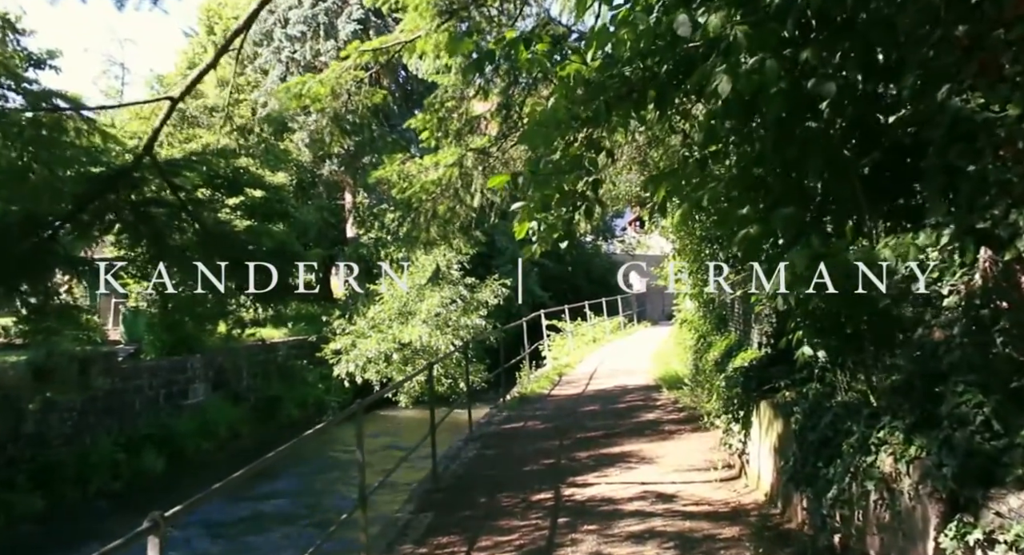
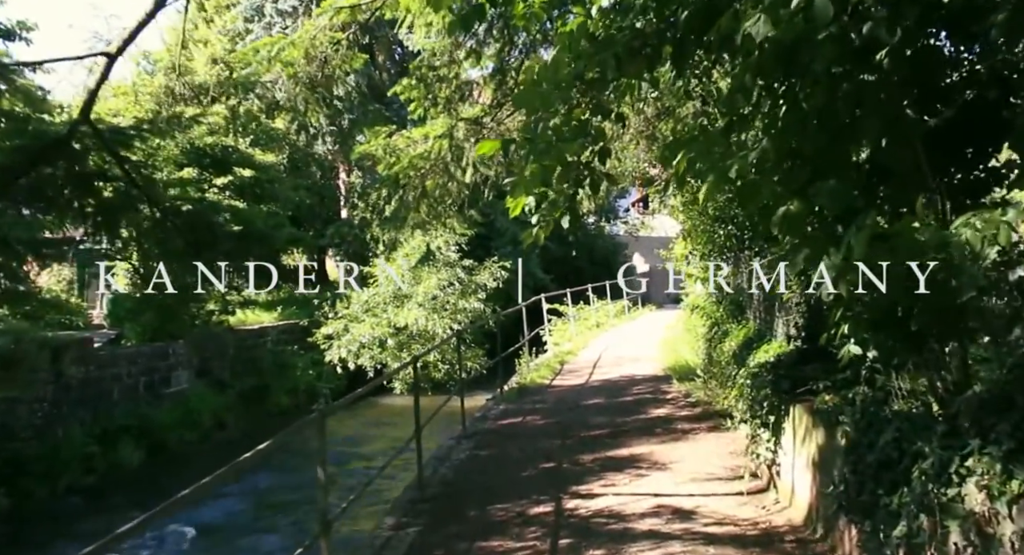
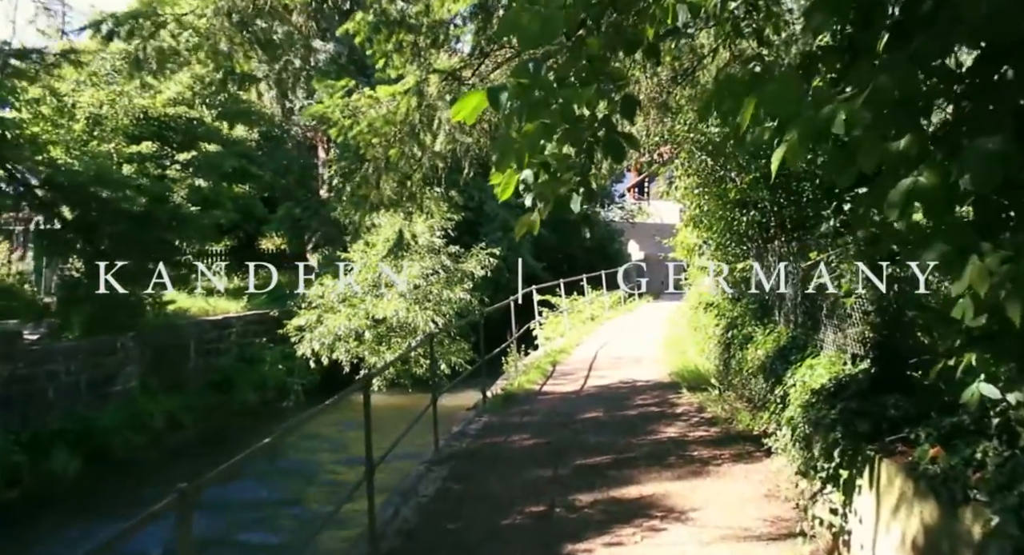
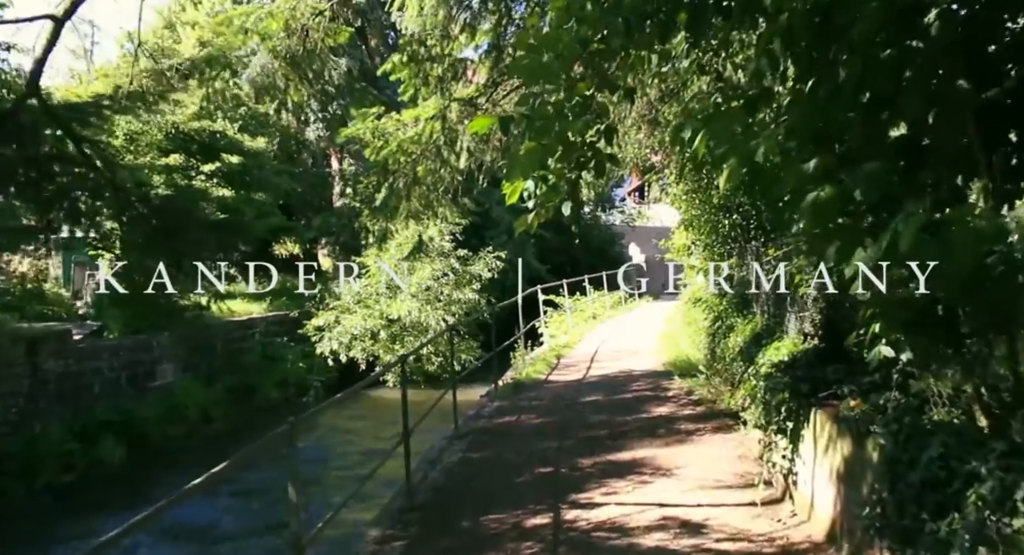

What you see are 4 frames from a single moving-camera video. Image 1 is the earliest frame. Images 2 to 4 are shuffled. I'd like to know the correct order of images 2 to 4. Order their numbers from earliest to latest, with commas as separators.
2, 4, 3
